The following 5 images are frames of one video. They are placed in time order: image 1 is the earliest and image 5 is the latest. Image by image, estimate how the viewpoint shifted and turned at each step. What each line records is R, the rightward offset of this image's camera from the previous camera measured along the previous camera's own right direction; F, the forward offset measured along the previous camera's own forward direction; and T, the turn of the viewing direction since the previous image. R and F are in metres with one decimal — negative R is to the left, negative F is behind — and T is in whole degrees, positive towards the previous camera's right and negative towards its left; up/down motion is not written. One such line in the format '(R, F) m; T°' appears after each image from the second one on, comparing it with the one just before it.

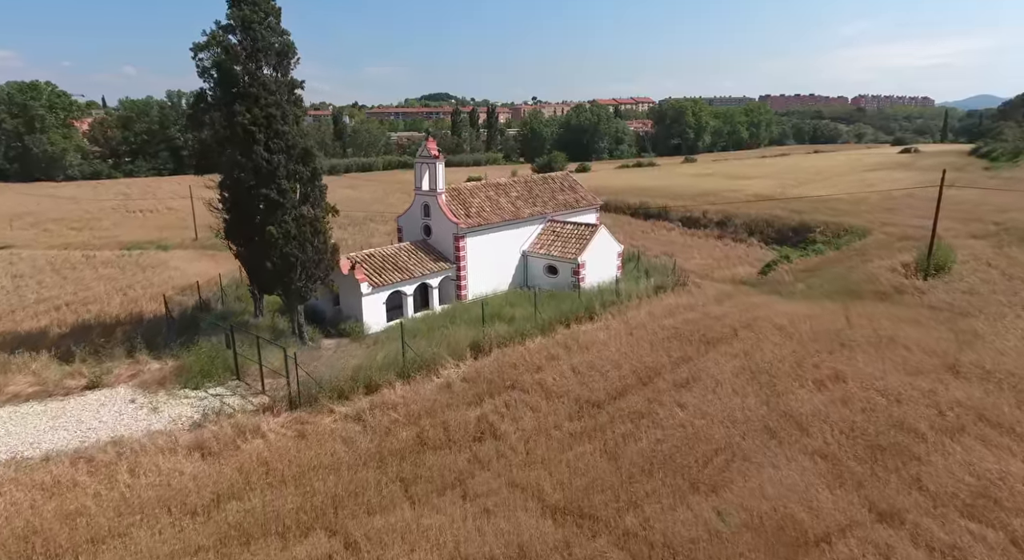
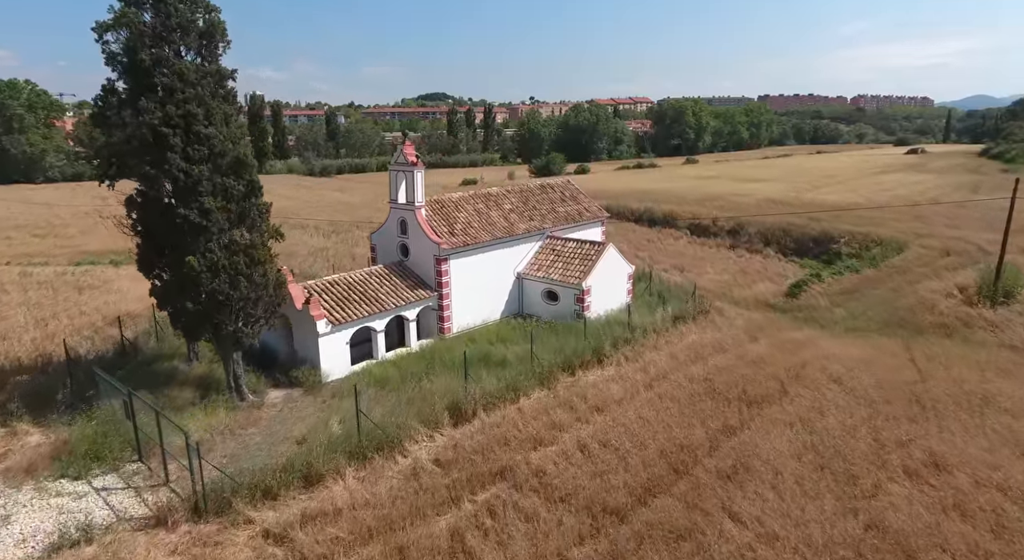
(+0.2, +3.6) m; 0°
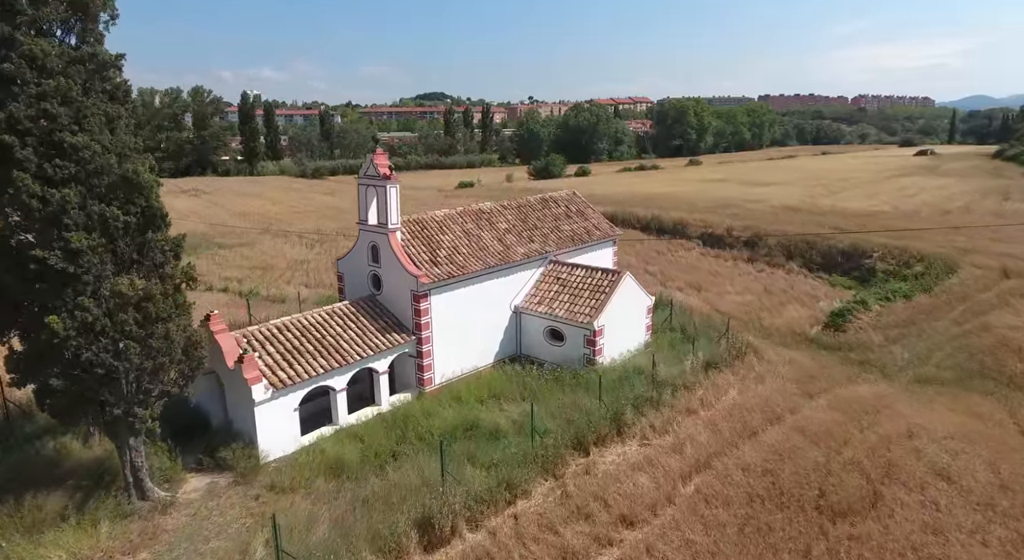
(+0.1, +3.7) m; 0°
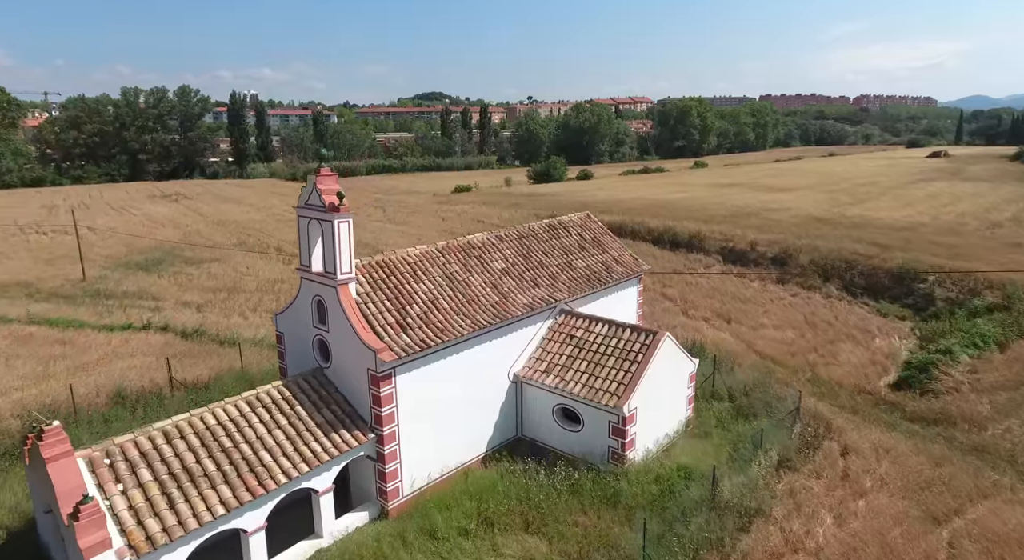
(0.0, +4.5) m; 0°
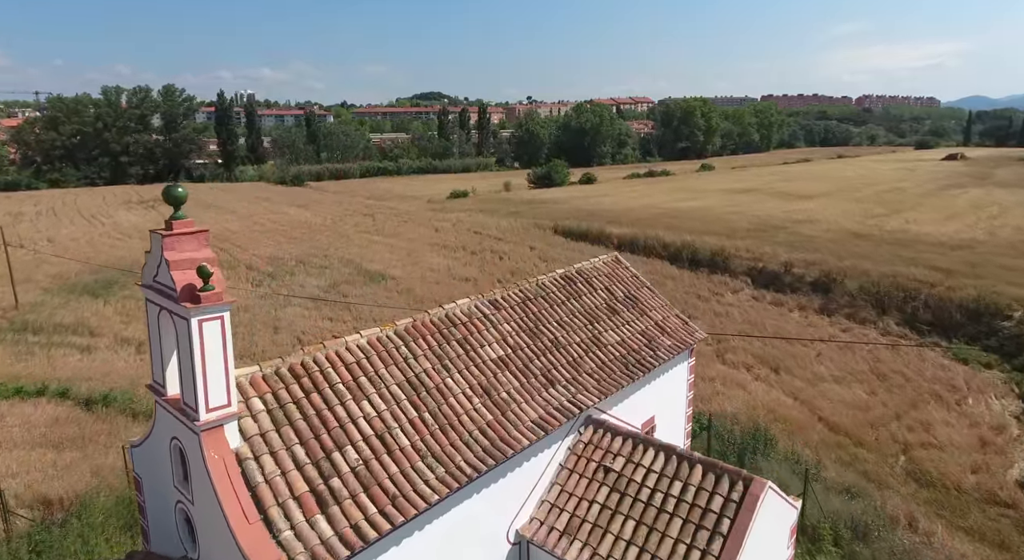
(0.0, +5.0) m; 0°
